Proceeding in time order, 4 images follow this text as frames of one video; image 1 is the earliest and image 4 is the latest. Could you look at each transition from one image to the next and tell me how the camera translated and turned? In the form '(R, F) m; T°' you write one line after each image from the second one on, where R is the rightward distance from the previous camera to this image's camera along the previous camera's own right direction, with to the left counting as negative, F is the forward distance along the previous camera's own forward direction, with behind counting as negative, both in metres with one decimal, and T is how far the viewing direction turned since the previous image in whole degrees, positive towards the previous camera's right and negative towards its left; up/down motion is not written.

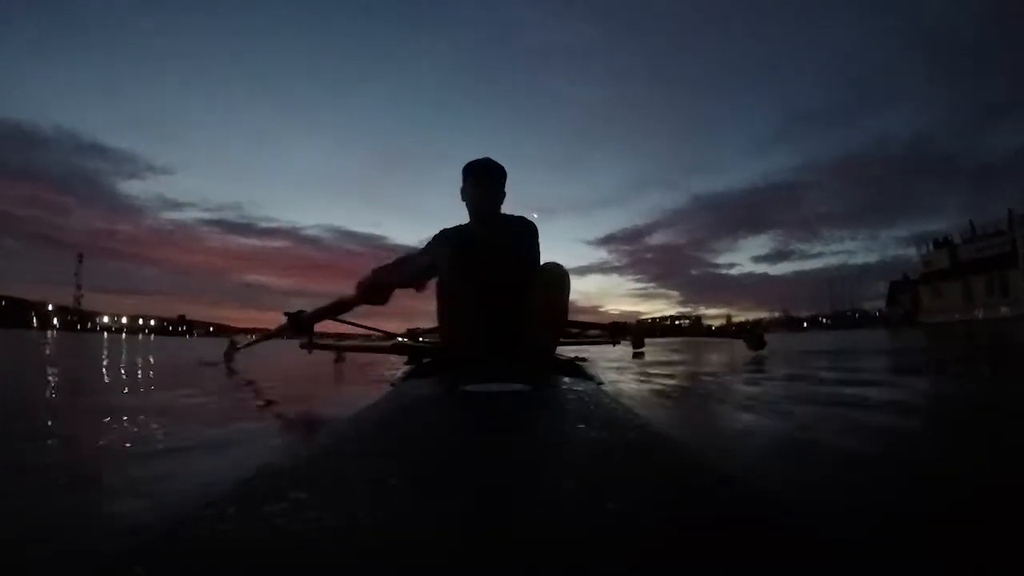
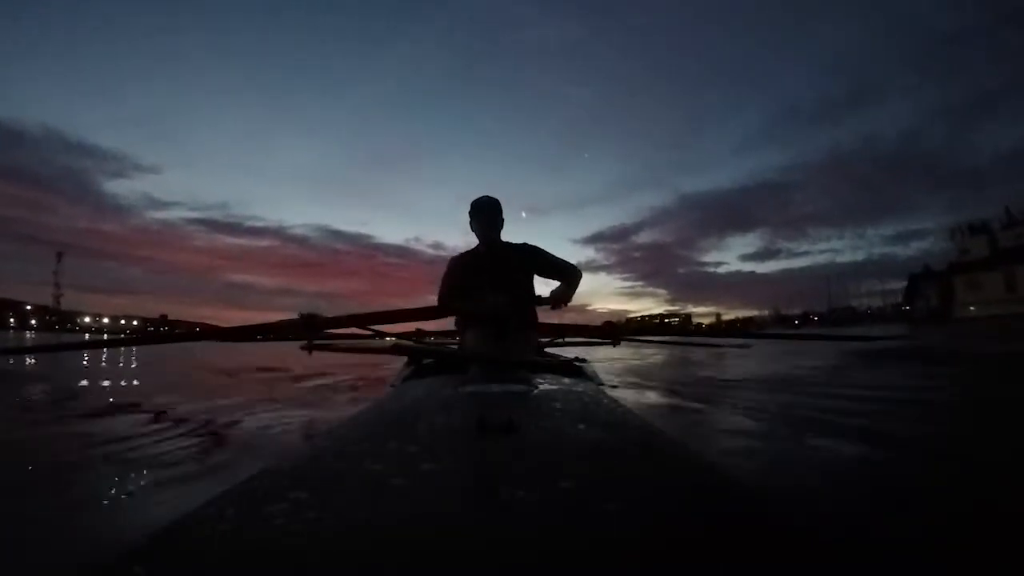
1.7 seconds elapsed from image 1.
(-0.1, +0.2) m; +1°
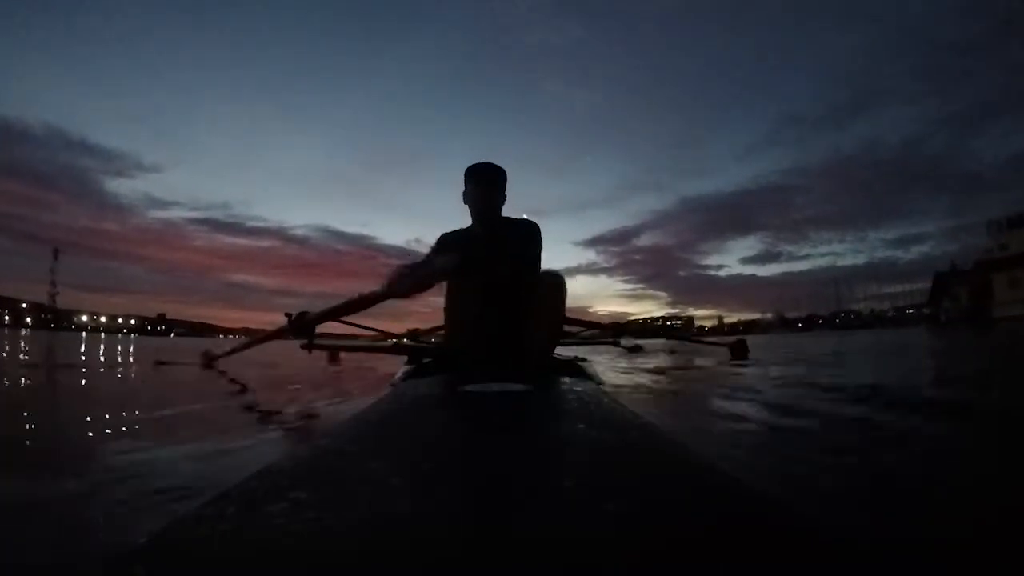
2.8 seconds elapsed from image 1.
(-0.5, +0.6) m; 0°
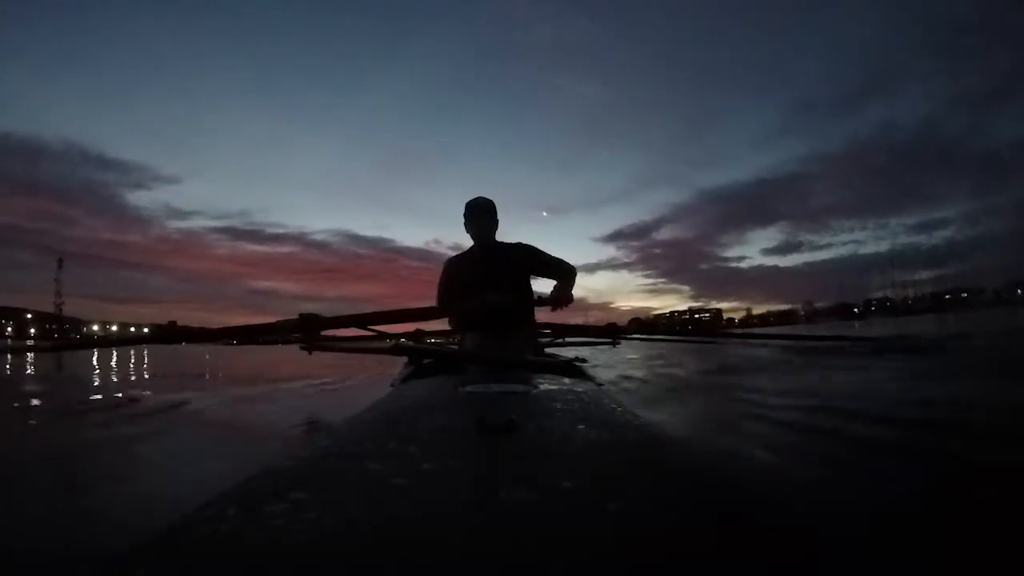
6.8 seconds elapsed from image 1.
(+1.1, -0.5) m; -2°
